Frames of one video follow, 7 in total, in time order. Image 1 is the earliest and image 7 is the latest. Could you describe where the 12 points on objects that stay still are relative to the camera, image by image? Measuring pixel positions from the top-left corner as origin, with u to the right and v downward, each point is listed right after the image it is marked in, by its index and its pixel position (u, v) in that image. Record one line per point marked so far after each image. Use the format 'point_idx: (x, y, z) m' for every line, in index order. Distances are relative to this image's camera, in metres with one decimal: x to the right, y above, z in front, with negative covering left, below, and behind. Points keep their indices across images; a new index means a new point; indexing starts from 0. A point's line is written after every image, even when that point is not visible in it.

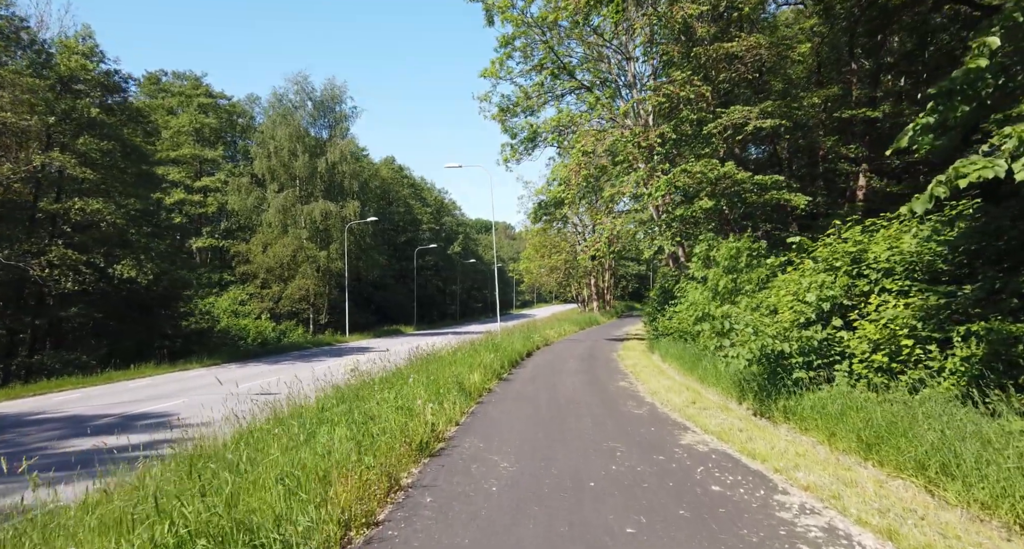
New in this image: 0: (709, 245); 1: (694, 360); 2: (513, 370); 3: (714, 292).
0: (+4.6, +0.8, +16.8) m
1: (+3.9, -1.8, +15.8) m
2: (0.0, -2.2, +16.9) m
3: (+4.3, -0.4, +15.4) m
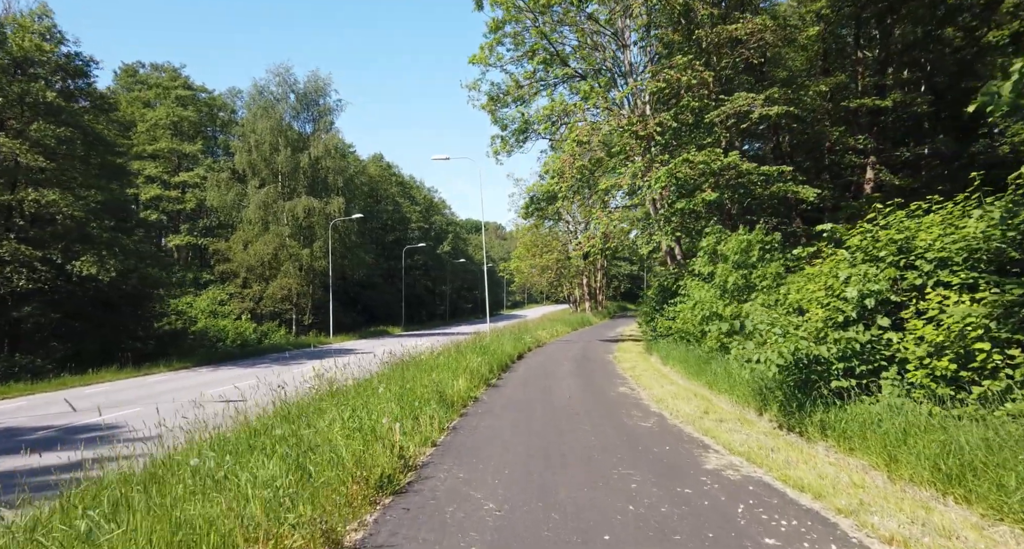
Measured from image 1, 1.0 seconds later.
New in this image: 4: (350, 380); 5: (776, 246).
0: (+4.4, +0.8, +15.5) m
1: (+3.7, -1.7, +14.5) m
2: (-0.2, -2.1, +15.6) m
3: (+4.1, -0.3, +14.1) m
4: (-2.4, -1.6, +11.3) m
5: (+5.2, +0.5, +14.4) m
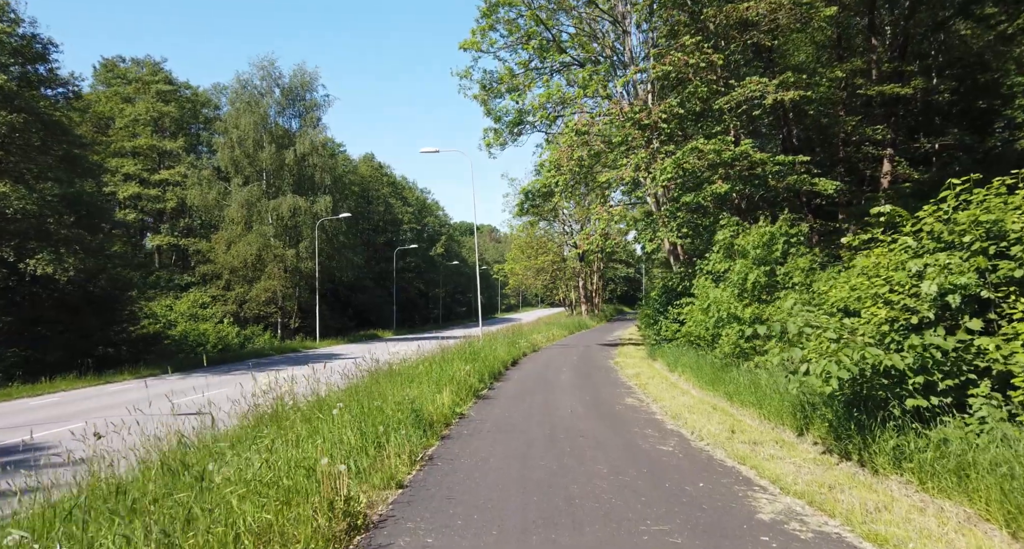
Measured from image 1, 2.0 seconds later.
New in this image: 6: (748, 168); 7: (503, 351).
0: (+4.3, +0.9, +14.0) m
1: (+3.6, -1.7, +12.9) m
2: (-0.4, -2.1, +14.0) m
3: (+4.0, -0.2, +12.6) m
4: (-2.5, -1.6, +9.7) m
5: (+5.1, +0.6, +12.9) m
6: (+6.0, +2.6, +18.4) m
7: (-0.2, -2.0, +18.7) m
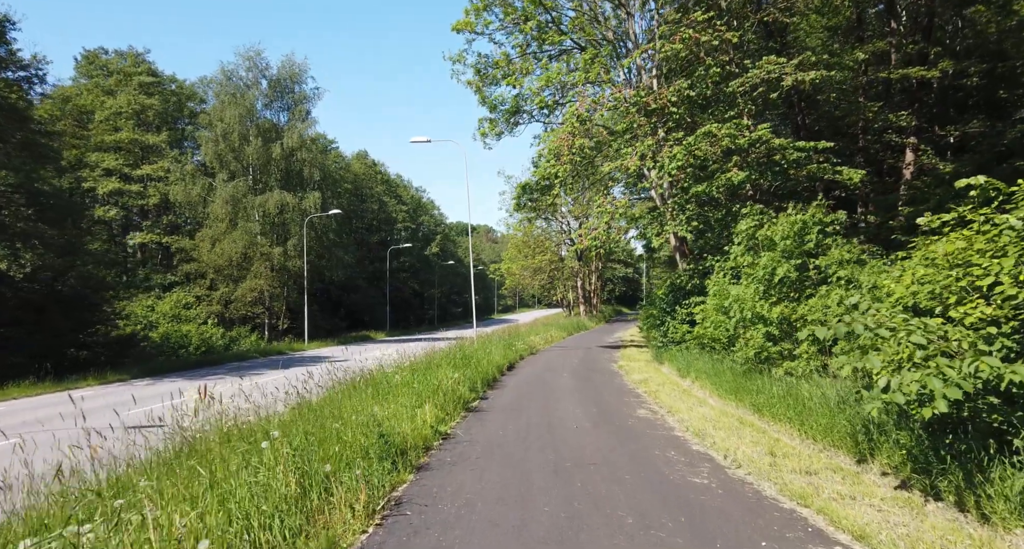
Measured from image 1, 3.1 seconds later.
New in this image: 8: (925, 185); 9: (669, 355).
0: (+4.2, +1.0, +12.5) m
1: (+3.5, -1.6, +11.4) m
2: (-0.4, -2.0, +12.5) m
3: (+3.9, -0.1, +11.1) m
4: (-2.6, -1.5, +8.2) m
5: (+5.0, +0.7, +11.4) m
6: (+5.9, +2.7, +16.9) m
7: (-0.3, -1.9, +17.2) m
8: (+9.0, +1.9, +15.9) m
9: (+4.0, -2.0, +18.6) m
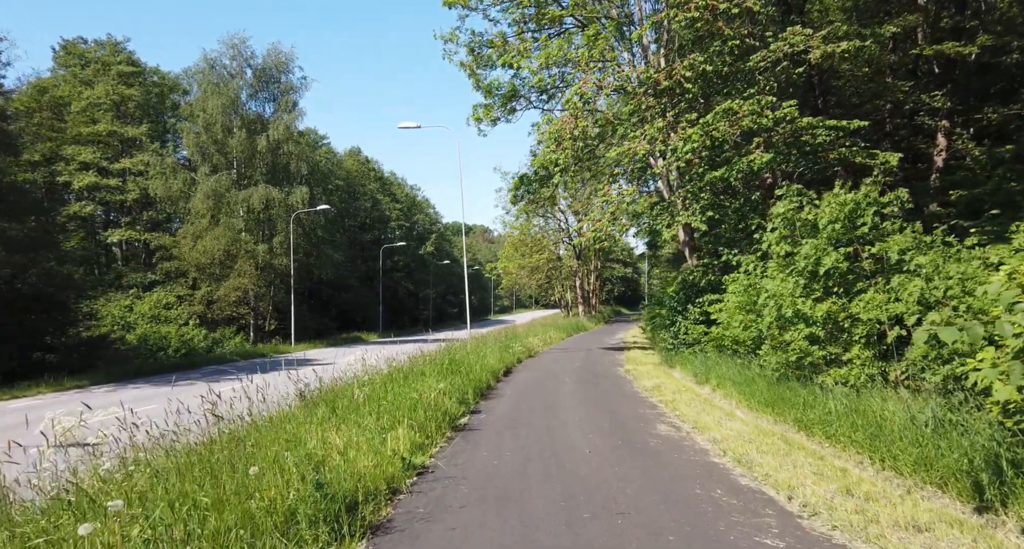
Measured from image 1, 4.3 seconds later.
0: (+4.1, +1.1, +10.8) m
1: (+3.5, -1.5, +9.7) m
2: (-0.5, -1.9, +10.8) m
3: (+3.9, 0.0, +9.4) m
4: (-2.6, -1.4, +6.5) m
5: (+5.0, +0.8, +9.7) m
6: (+5.8, +2.8, +15.2) m
7: (-0.4, -1.8, +15.5) m
8: (+8.9, +2.0, +14.3) m
9: (+3.9, -1.9, +16.9) m
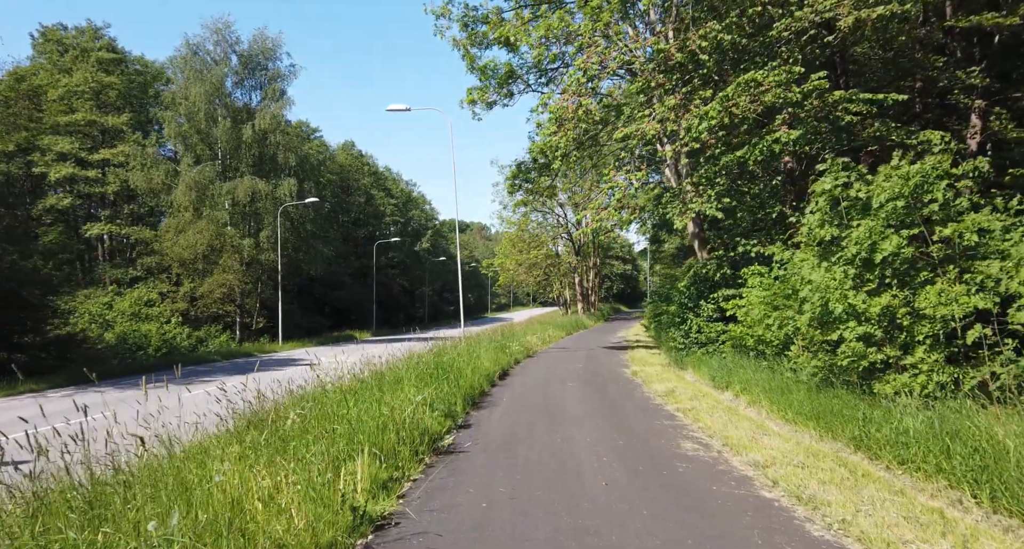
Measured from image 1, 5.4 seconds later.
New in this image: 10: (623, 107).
0: (+4.1, +1.2, +9.3) m
1: (+3.5, -1.3, +8.2) m
2: (-0.5, -1.7, +9.3) m
3: (+3.8, +0.1, +7.9) m
4: (-2.7, -1.3, +5.0) m
5: (+4.9, +0.9, +8.2) m
6: (+5.7, +3.0, +13.7) m
7: (-0.5, -1.6, +14.0) m
8: (+8.8, +2.2, +12.8) m
9: (+3.8, -1.8, +15.4) m
10: (+2.7, +4.0, +17.6) m
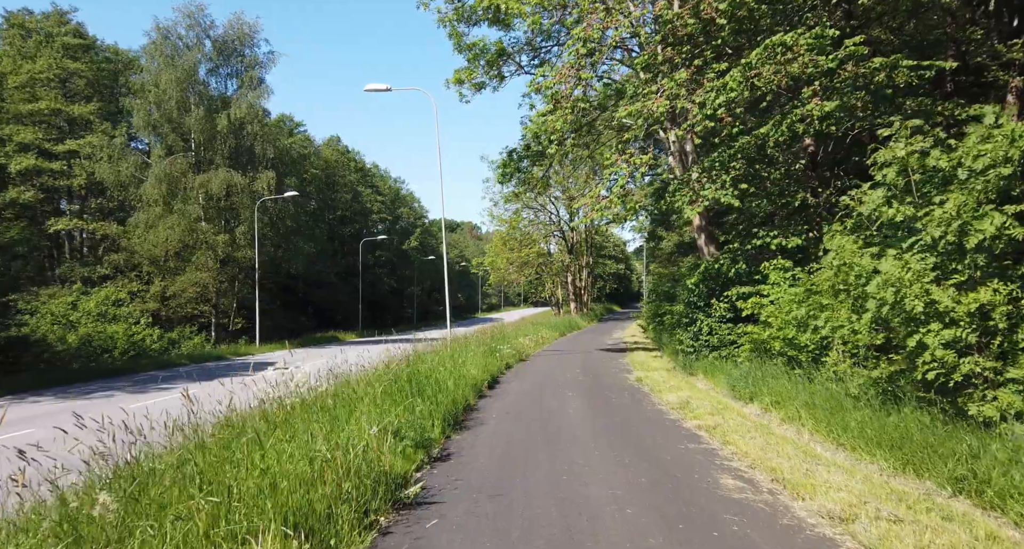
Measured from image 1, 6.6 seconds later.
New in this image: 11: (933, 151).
0: (+4.0, +1.3, +7.6) m
1: (+3.4, -1.3, +6.5) m
2: (-0.6, -1.6, +7.5) m
3: (+3.7, +0.2, +6.2) m
4: (-2.7, -1.2, +3.2) m
5: (+4.8, +1.0, +6.5) m
6: (+5.6, +3.1, +12.0) m
7: (-0.6, -1.5, +12.2) m
8: (+8.7, +2.3, +11.1) m
9: (+3.6, -1.7, +13.7) m
10: (+2.4, +4.1, +15.9) m
11: (+3.8, +1.2, +6.7) m
